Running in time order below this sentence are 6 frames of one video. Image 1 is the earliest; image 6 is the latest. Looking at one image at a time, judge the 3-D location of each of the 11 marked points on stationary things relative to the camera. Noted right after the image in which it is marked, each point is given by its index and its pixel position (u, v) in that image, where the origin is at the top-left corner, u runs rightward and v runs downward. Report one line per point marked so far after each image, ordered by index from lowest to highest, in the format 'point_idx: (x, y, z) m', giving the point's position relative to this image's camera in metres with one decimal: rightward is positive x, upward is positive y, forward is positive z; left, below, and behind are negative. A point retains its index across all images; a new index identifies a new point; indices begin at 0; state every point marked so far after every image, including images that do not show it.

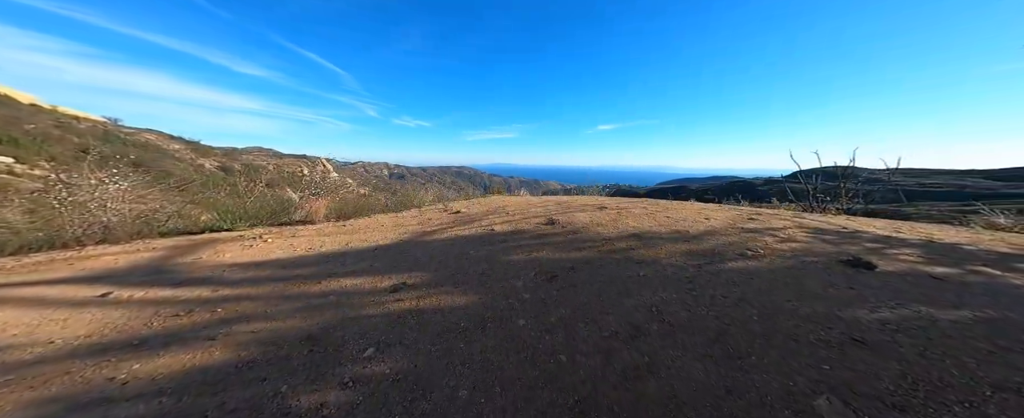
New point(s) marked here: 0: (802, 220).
0: (+4.4, -0.1, +4.0) m
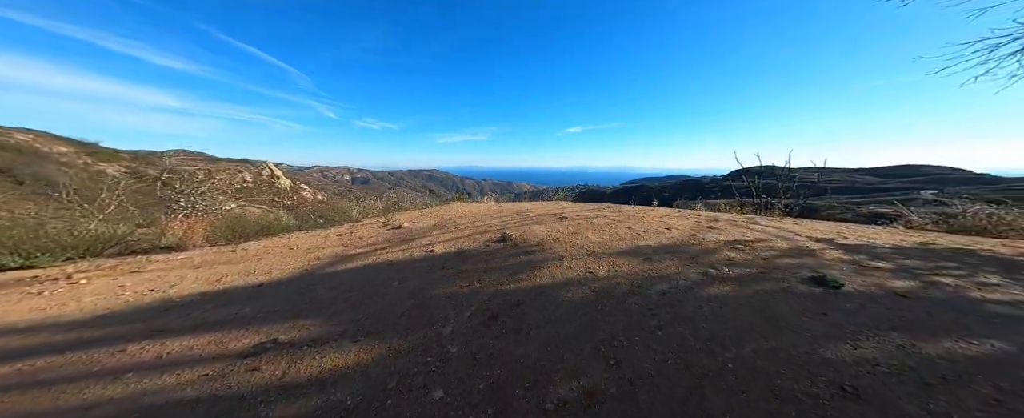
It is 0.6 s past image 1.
0: (+3.6, -0.2, +3.9) m
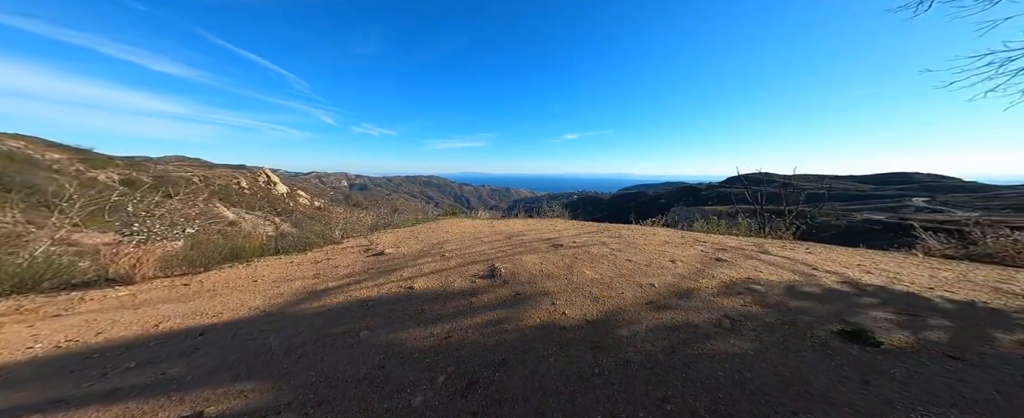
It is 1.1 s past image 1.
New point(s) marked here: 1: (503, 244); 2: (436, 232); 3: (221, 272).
0: (+3.4, -0.6, +3.5) m
1: (-0.2, -0.6, +4.4) m
2: (-1.7, -0.5, +5.9) m
3: (-4.2, -0.9, +4.0) m
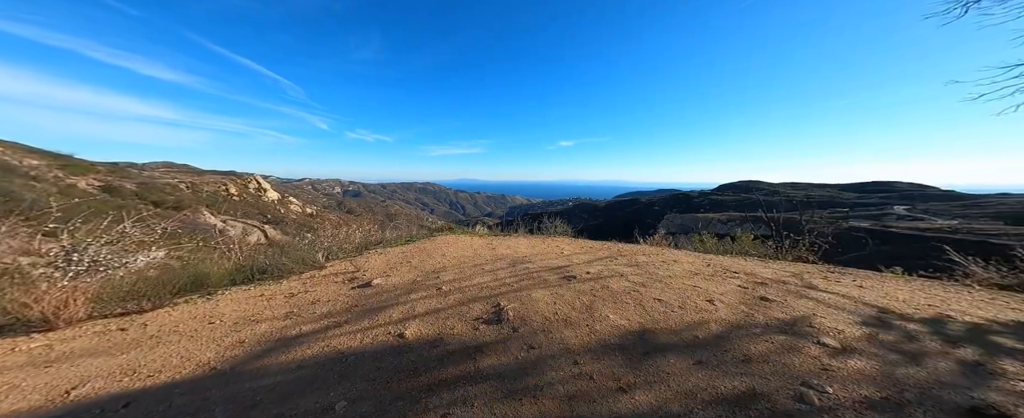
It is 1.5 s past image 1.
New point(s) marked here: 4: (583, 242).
0: (+3.5, -0.9, +3.1) m
1: (-0.1, -0.9, +3.8) m
2: (-1.6, -0.9, +5.3) m
3: (-4.1, -1.2, +3.3) m
4: (+1.6, -0.9, +6.3) m
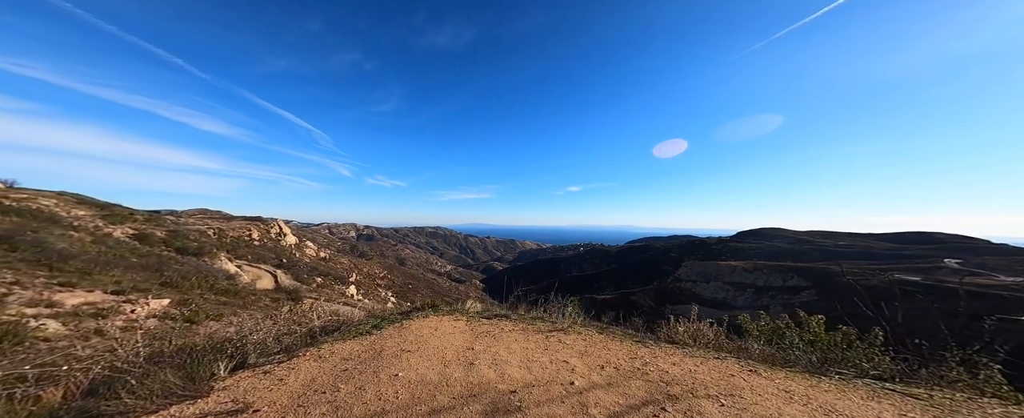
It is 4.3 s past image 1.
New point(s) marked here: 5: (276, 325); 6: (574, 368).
0: (+3.3, -1.8, +1.3) m
1: (-0.3, -1.9, +2.2) m
2: (-1.8, -2.1, +3.7) m
3: (-4.4, -2.1, +1.8) m
4: (+1.5, -2.3, +4.5) m
5: (-5.3, -2.5, +6.0) m
6: (+0.9, -2.1, +3.8) m
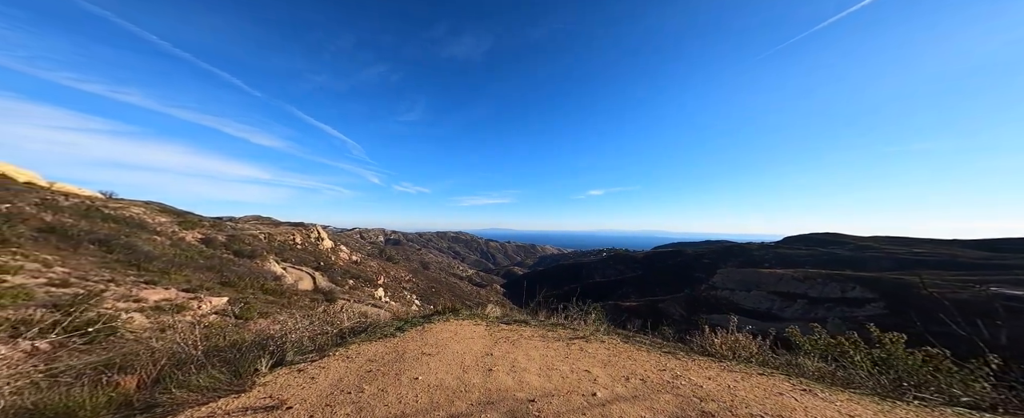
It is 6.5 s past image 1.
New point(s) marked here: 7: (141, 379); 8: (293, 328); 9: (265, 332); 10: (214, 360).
0: (+3.3, -1.8, +0.9) m
1: (-0.2, -2.0, +2.1) m
2: (-1.5, -2.2, +3.8) m
3: (-4.3, -2.2, +2.1) m
4: (+1.8, -2.3, +4.3) m
5: (-4.8, -2.7, +6.4) m
6: (+1.2, -2.2, +3.6) m
7: (-5.7, -2.6, +4.2) m
8: (-4.8, -2.6, +6.0) m
9: (-6.0, -3.0, +6.6) m
10: (-5.2, -2.7, +4.9) m
